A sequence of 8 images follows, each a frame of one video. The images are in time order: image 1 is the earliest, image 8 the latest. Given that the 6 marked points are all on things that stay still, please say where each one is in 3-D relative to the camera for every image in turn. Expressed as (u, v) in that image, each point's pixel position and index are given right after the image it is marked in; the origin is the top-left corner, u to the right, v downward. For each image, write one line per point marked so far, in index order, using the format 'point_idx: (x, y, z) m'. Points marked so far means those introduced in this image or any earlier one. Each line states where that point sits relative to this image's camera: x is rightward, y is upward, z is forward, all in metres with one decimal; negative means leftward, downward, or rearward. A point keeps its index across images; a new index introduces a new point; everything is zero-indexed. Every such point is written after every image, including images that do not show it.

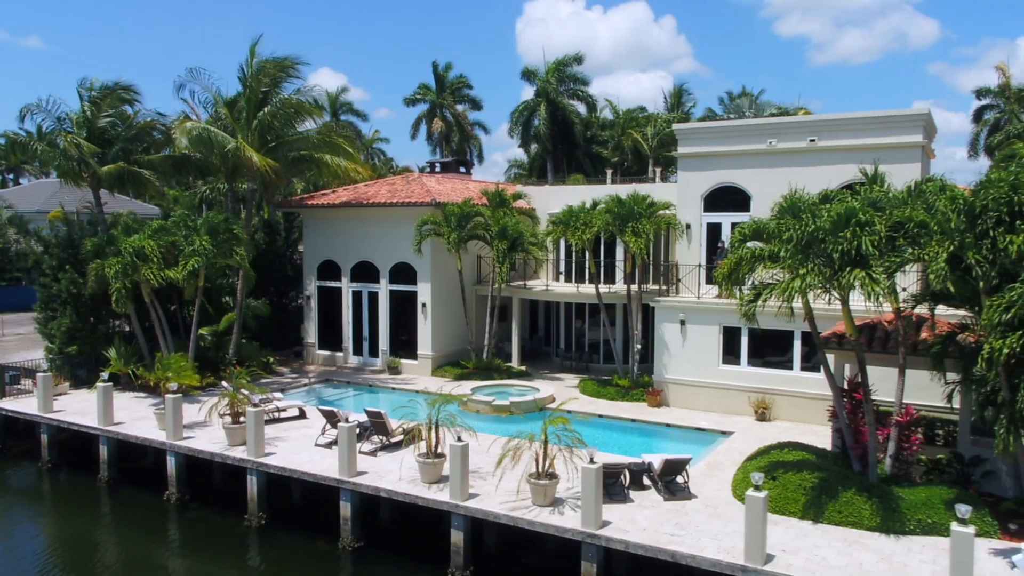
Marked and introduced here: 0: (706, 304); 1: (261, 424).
0: (+5.0, -0.4, +19.9) m
1: (-5.2, -2.8, +16.1) m
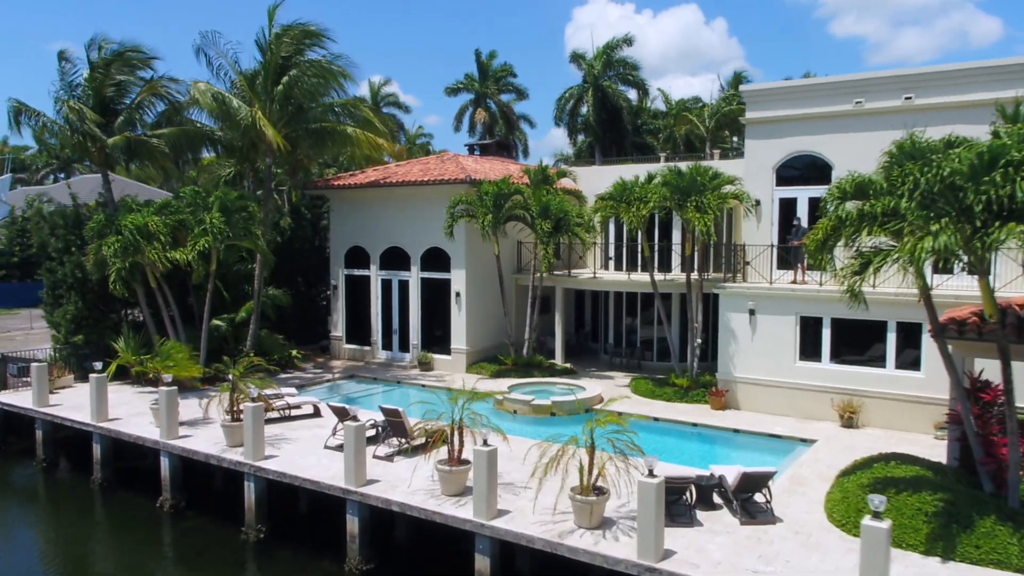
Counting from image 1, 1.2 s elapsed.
0: (+6.0, -0.1, +17.0) m
1: (-4.5, -2.4, +13.9) m
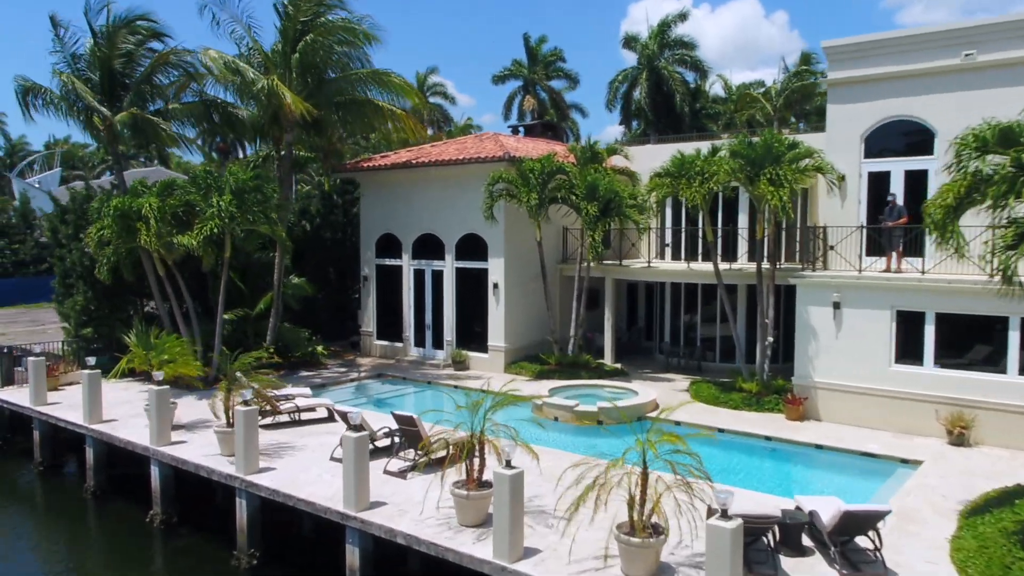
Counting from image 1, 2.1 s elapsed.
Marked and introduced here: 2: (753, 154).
0: (+6.7, +0.2, +14.3) m
1: (-4.0, -2.2, +11.9) m
2: (+4.8, +2.7, +15.6) m
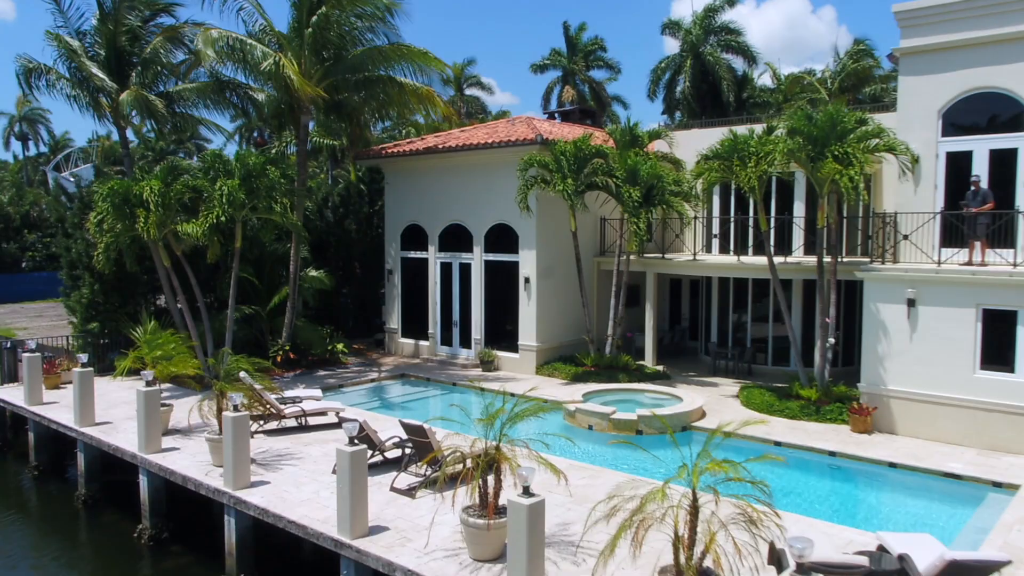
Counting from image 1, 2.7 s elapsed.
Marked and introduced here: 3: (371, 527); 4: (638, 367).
0: (+7.2, +0.2, +12.3) m
1: (-3.6, -2.0, +10.5) m
2: (+5.4, +2.8, +13.7) m
3: (-1.7, -2.8, +9.0) m
4: (+3.0, -1.9, +18.0) m
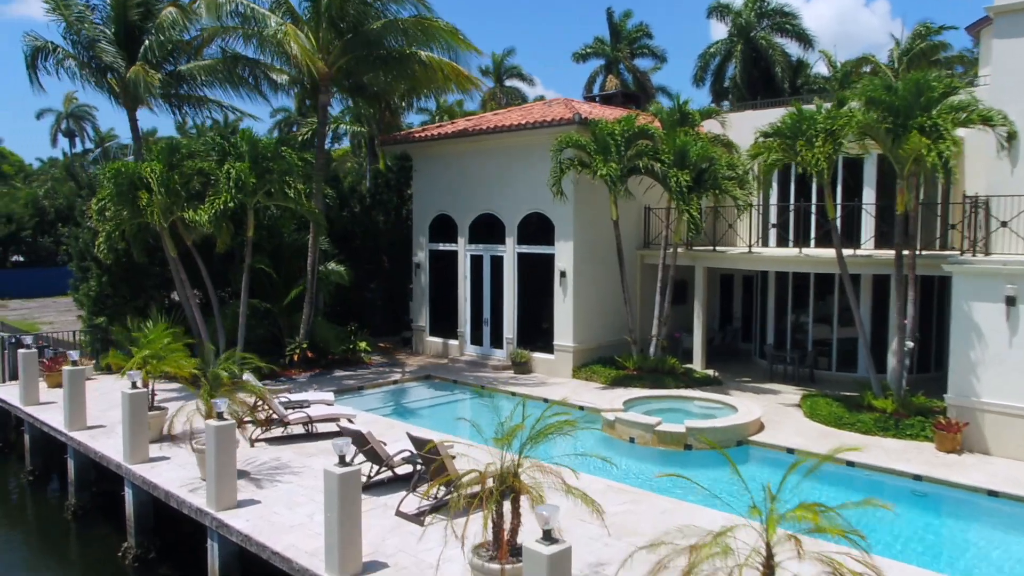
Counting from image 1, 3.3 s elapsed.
0: (+7.6, +0.3, +10.3) m
1: (-3.3, -1.9, +9.1) m
2: (+5.9, +2.9, +11.8) m
3: (-1.4, -2.7, +7.5) m
4: (+3.7, -1.8, +16.2) m
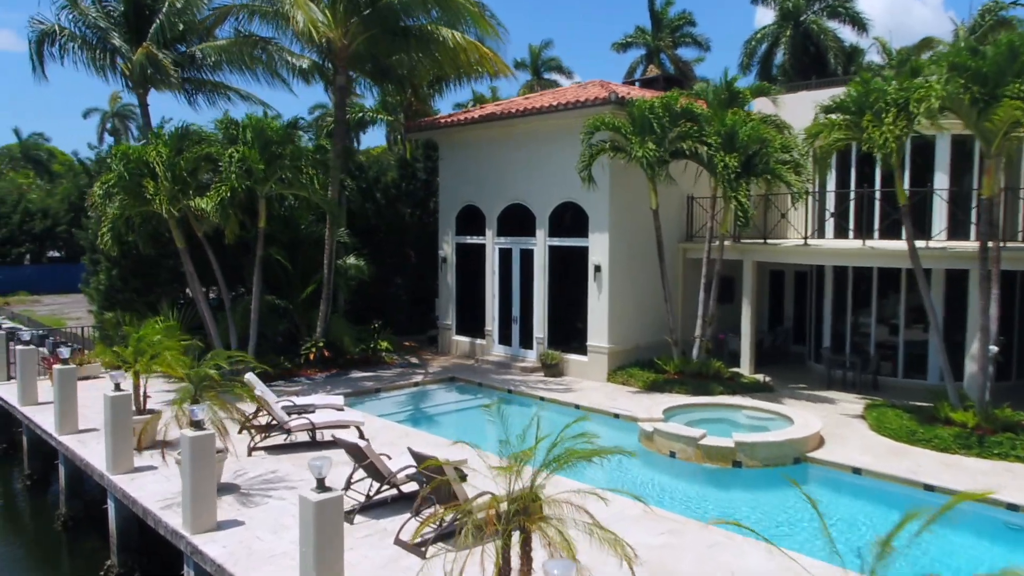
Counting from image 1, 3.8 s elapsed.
0: (+7.9, +0.3, +8.6) m
1: (-3.1, -1.8, +8.0) m
2: (+6.2, +3.0, +10.2) m
3: (-1.3, -2.6, +6.3) m
4: (+4.2, -1.7, +14.7) m
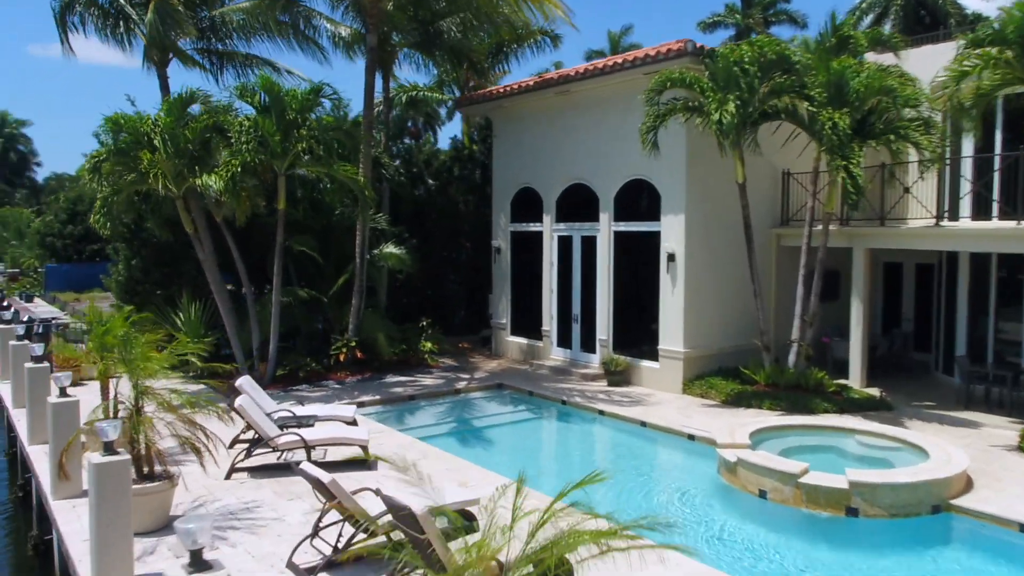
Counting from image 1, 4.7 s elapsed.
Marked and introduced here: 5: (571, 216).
0: (+8.0, +0.5, +5.4) m
1: (-3.0, -1.6, +6.0) m
2: (+6.6, +3.1, +7.1) m
3: (-1.4, -2.4, +4.1) m
4: (+5.1, -1.6, +11.8) m
5: (+1.1, +1.4, +15.1) m
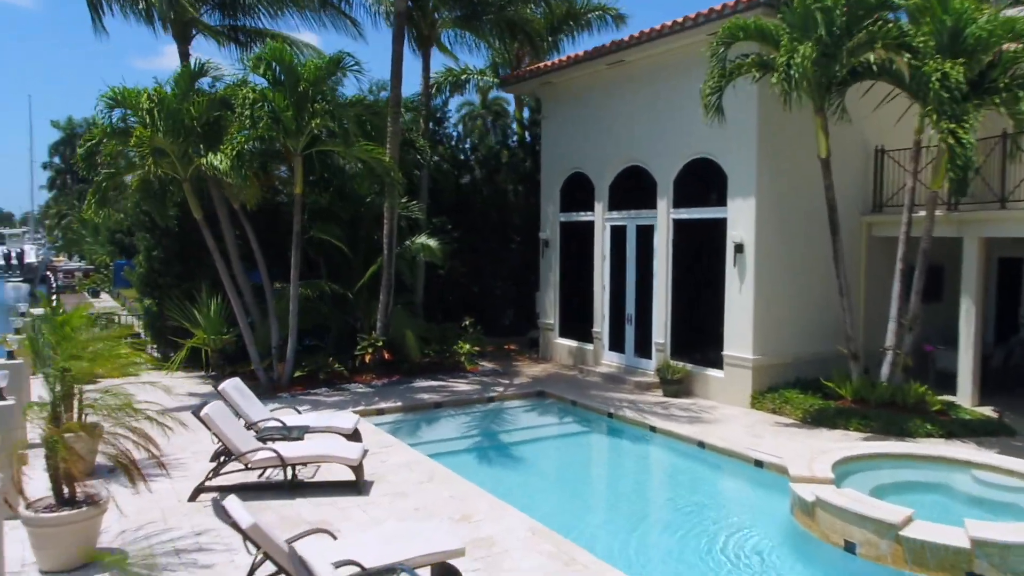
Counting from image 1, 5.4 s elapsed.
0: (+7.8, +0.5, +3.0) m
1: (-3.1, -1.5, +4.6) m
2: (+6.6, +3.1, +4.9) m
3: (-1.7, -2.3, +2.6) m
4: (+5.5, -1.5, +9.7) m
5: (+2.0, +1.5, +13.3) m
